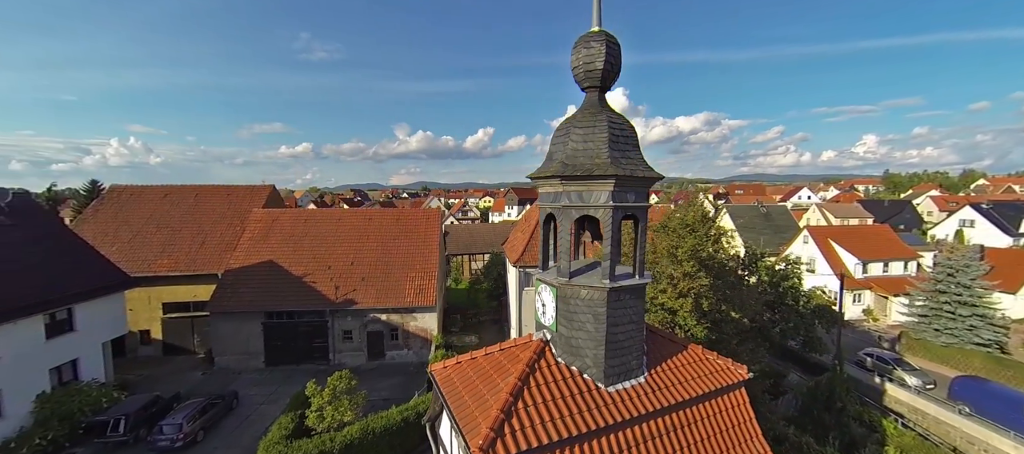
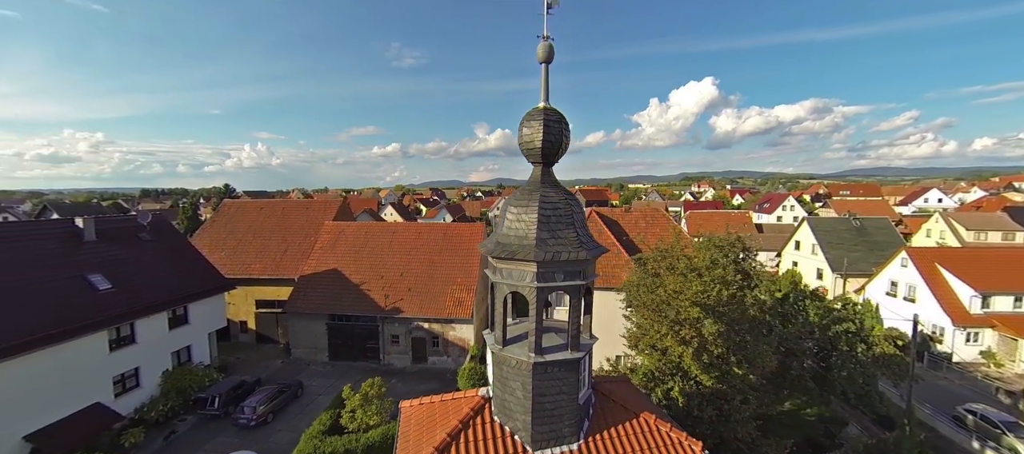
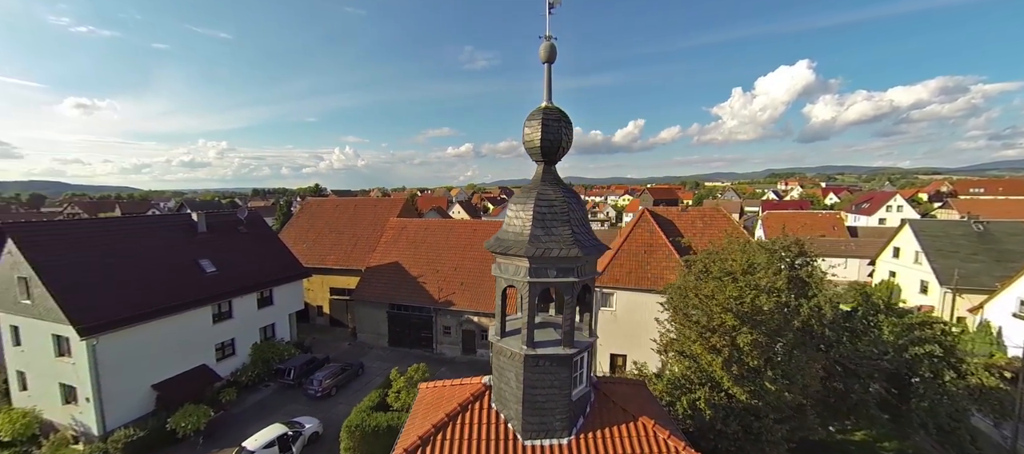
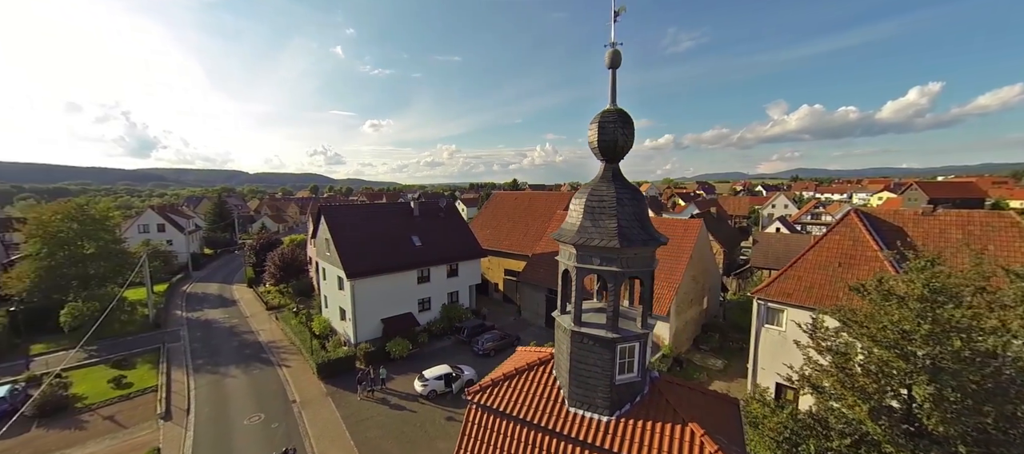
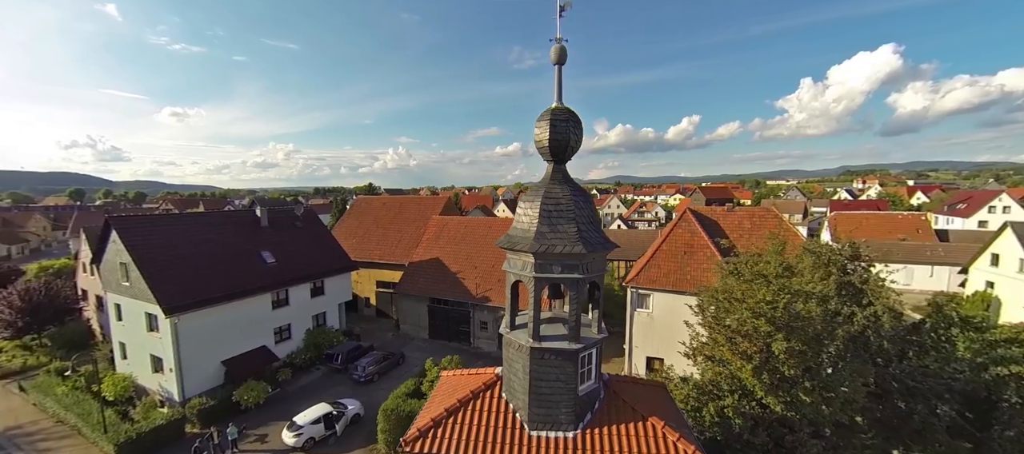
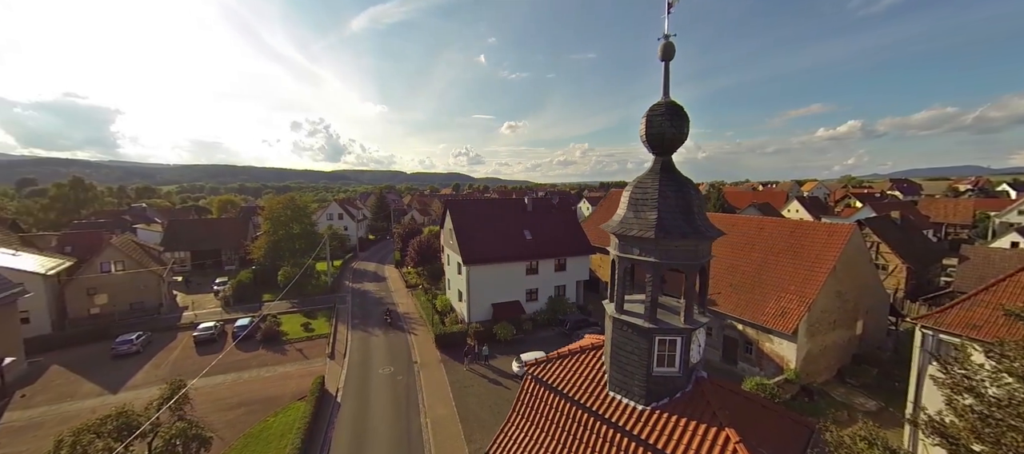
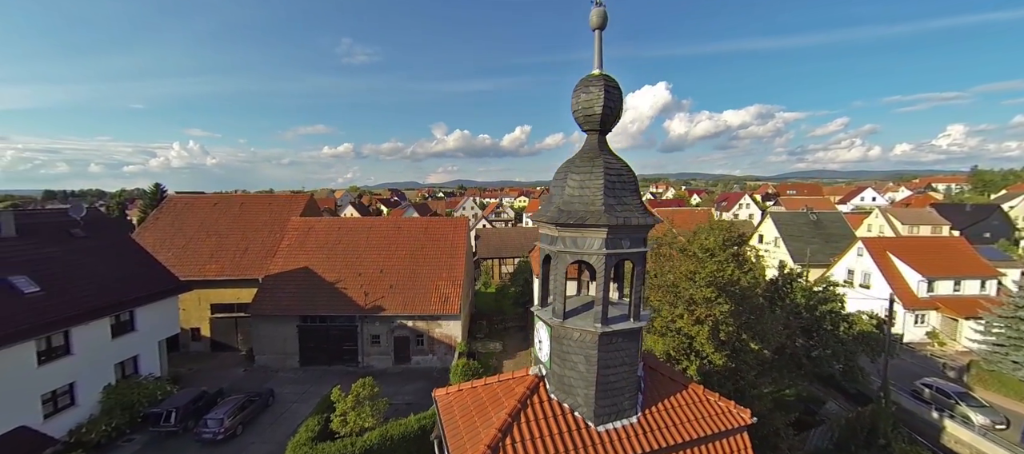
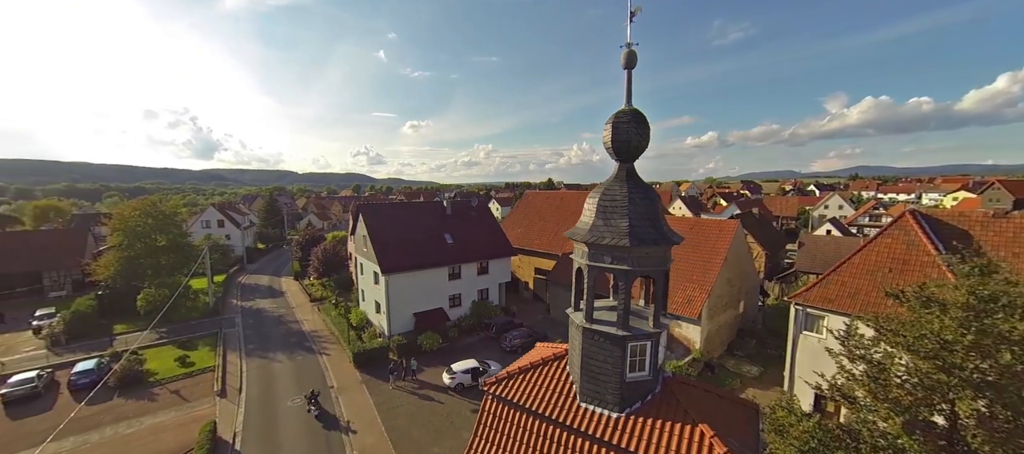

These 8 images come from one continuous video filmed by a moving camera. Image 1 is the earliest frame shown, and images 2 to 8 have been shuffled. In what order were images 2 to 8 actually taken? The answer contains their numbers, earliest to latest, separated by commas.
7, 2, 3, 5, 4, 8, 6
